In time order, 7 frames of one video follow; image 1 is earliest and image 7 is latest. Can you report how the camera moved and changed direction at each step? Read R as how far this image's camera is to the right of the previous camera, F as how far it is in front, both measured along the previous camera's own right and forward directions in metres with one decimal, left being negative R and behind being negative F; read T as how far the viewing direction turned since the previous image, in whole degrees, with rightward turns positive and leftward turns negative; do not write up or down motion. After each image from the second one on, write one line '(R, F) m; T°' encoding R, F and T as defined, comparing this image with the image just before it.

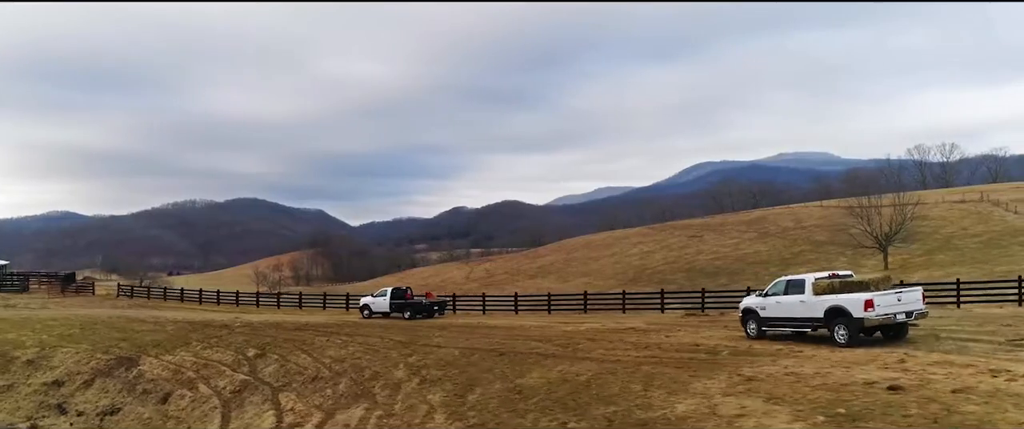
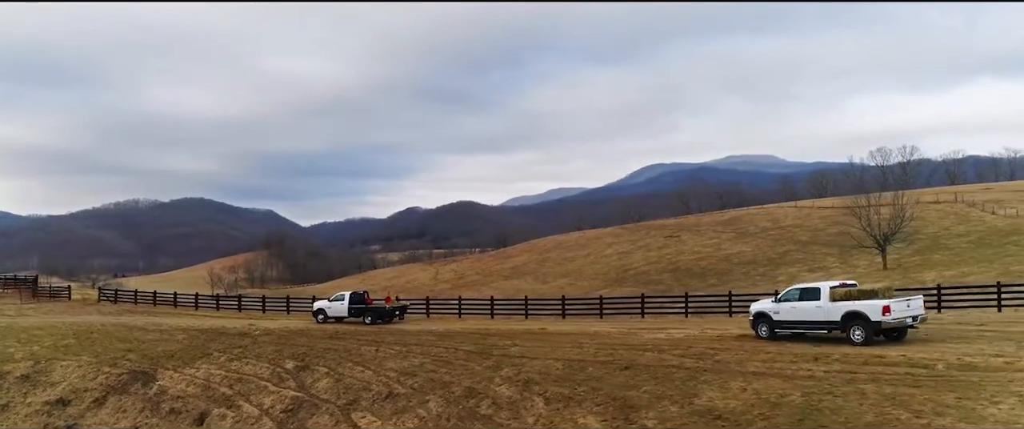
(-4.2, +2.2) m; +4°
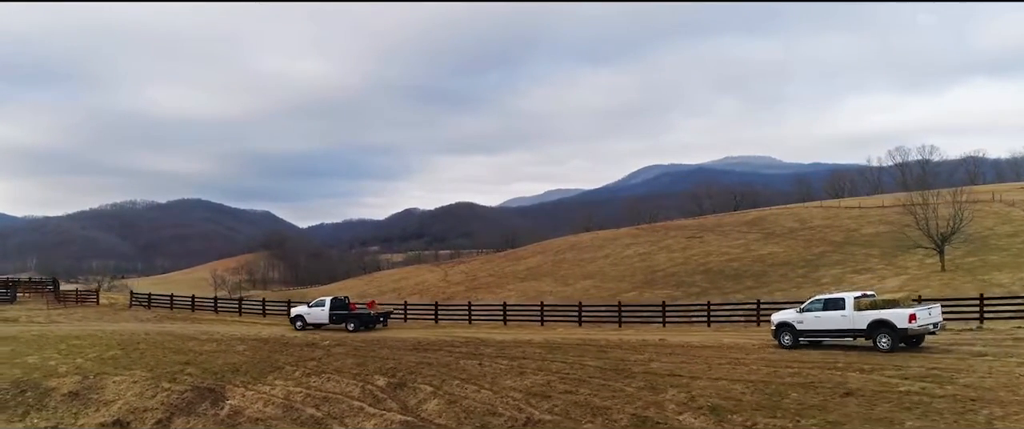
(-4.0, +2.9) m; 0°
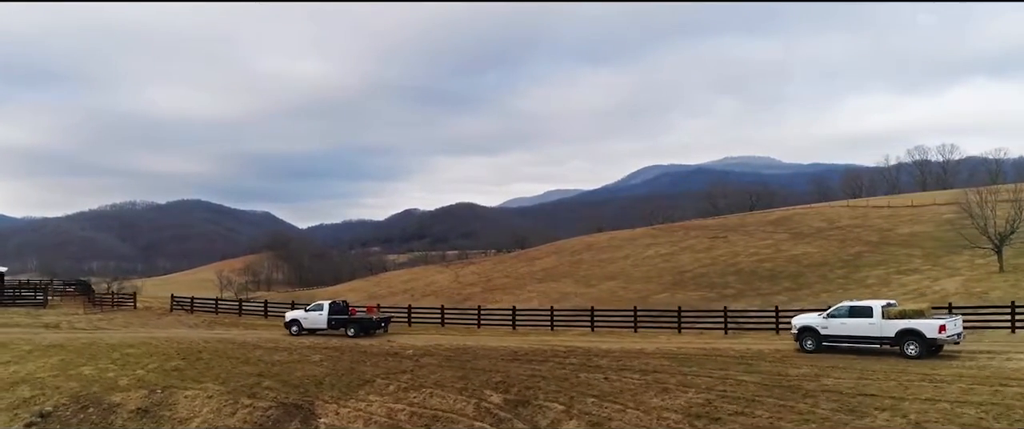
(-3.8, +2.3) m; 0°
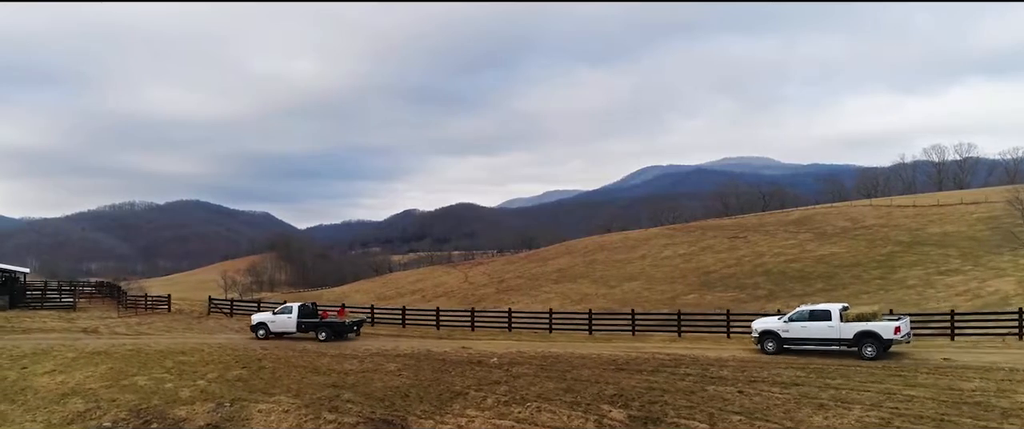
(-3.2, +2.0) m; 0°
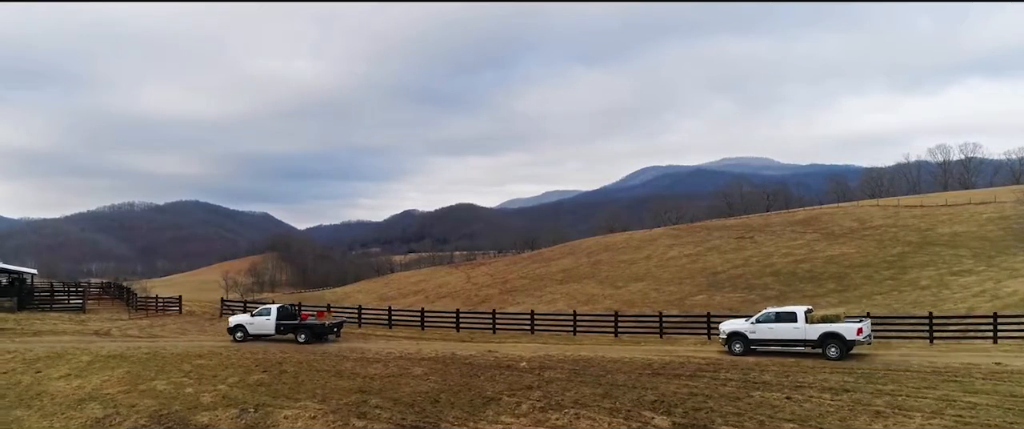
(-1.0, +0.6) m; 0°
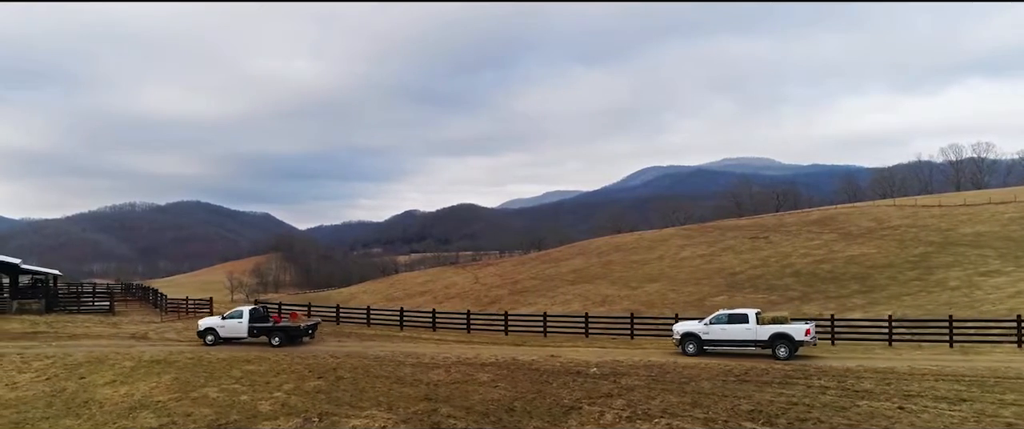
(-2.2, +1.0) m; 0°
